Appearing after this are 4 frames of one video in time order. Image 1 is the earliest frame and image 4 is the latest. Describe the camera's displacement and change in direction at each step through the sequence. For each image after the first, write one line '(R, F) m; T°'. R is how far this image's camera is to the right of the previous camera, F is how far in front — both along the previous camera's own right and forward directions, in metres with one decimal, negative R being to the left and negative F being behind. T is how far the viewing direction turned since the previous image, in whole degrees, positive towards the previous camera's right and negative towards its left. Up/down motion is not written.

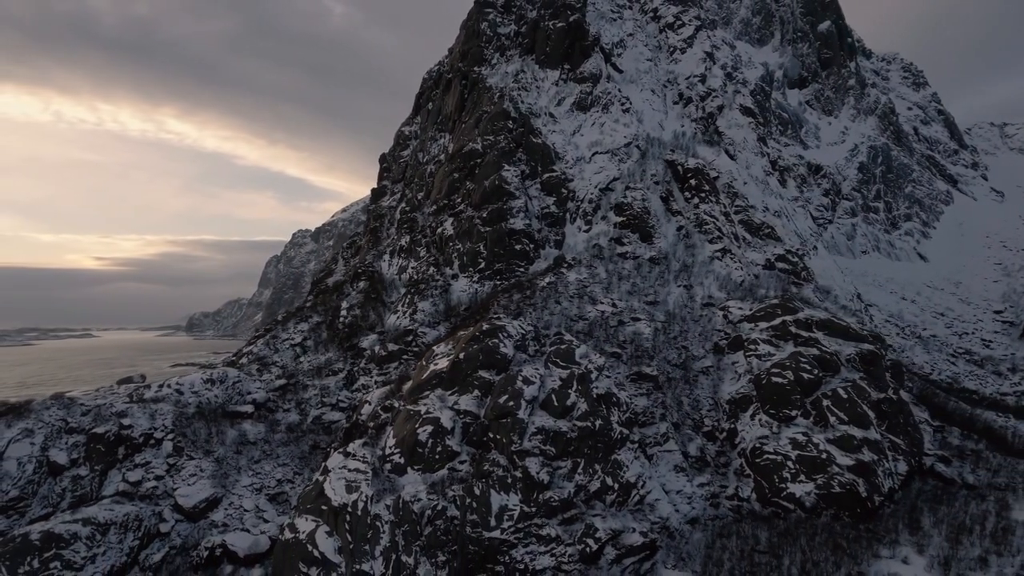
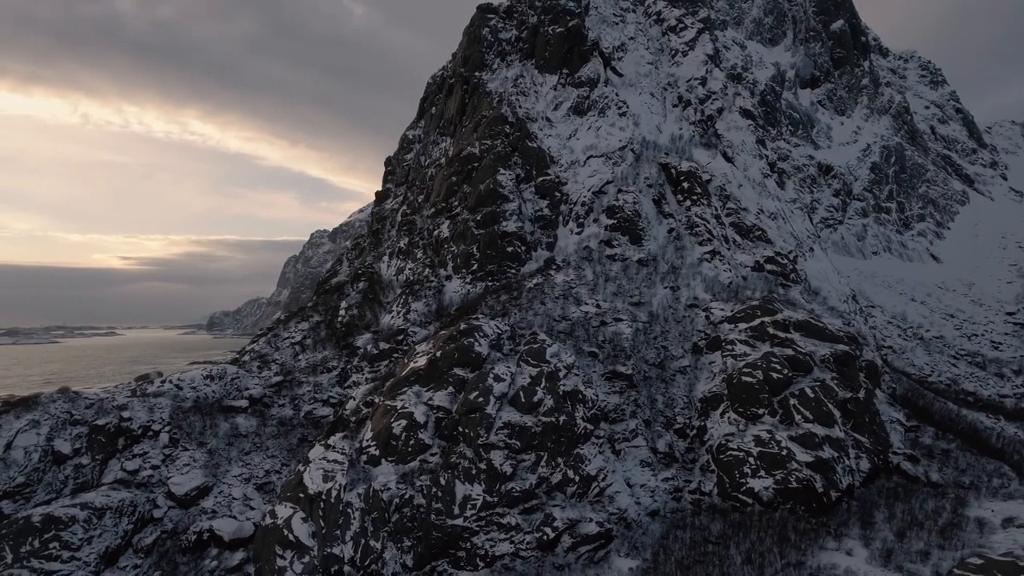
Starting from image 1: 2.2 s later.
(+2.6, -1.3) m; -2°
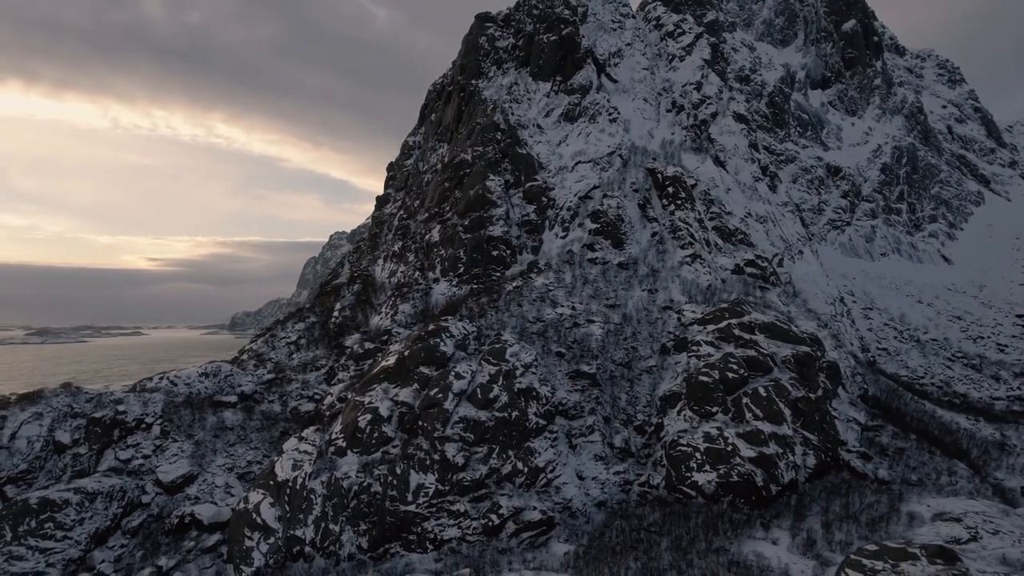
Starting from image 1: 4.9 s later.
(+3.6, -1.8) m; -2°
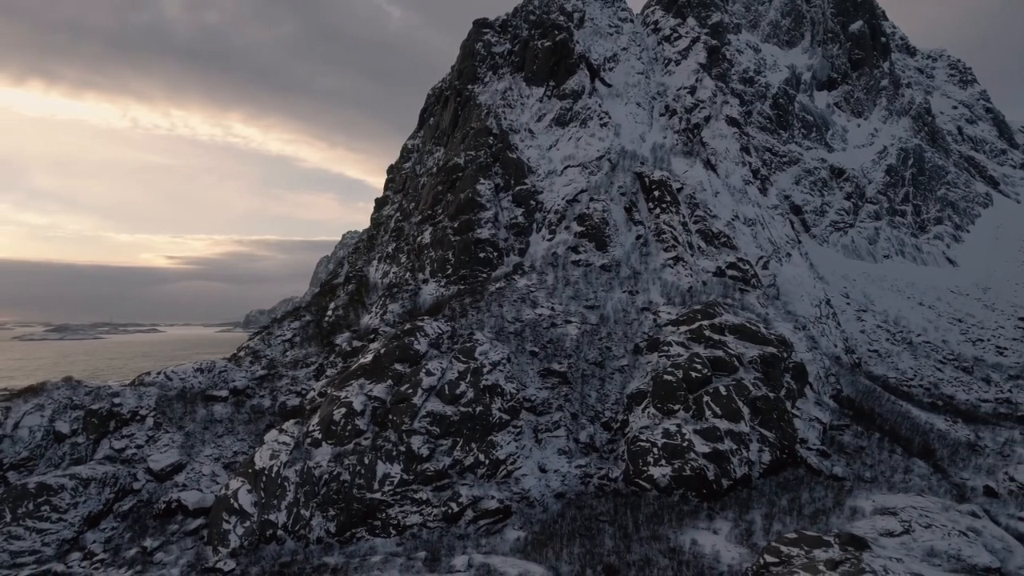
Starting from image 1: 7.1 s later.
(+2.8, -1.6) m; -1°
